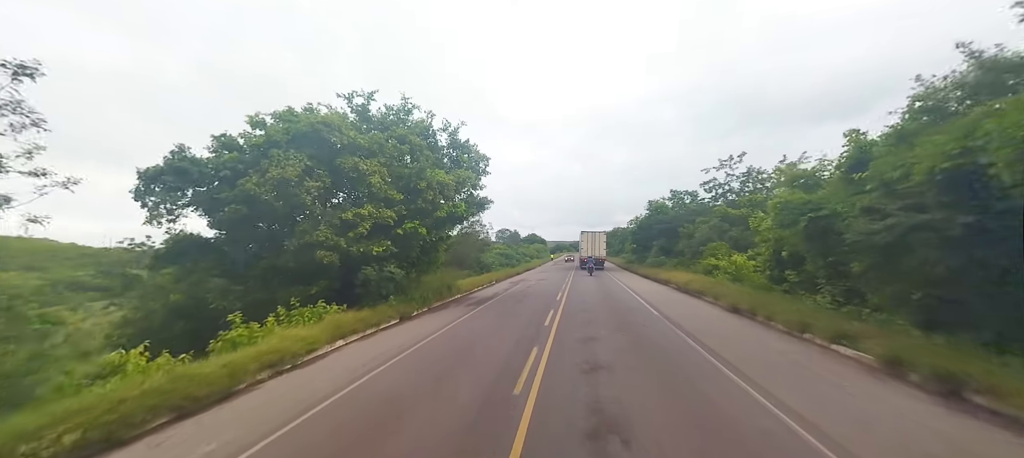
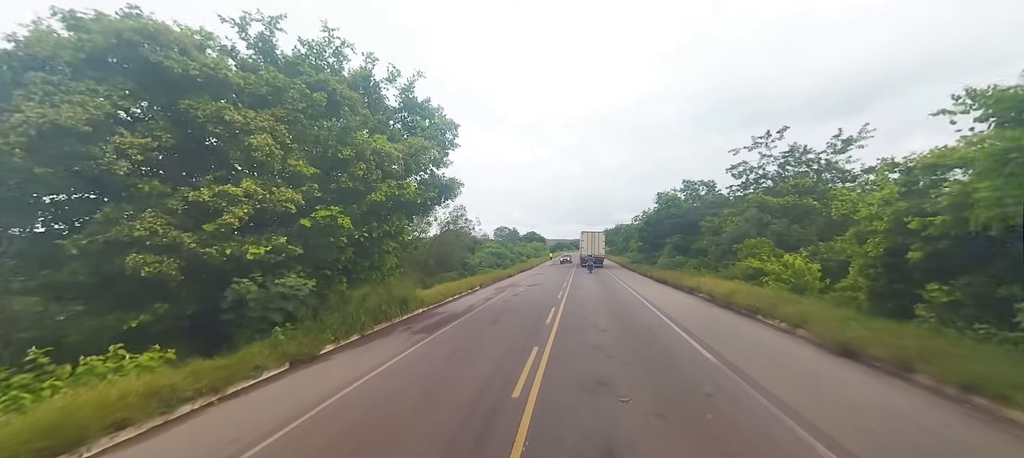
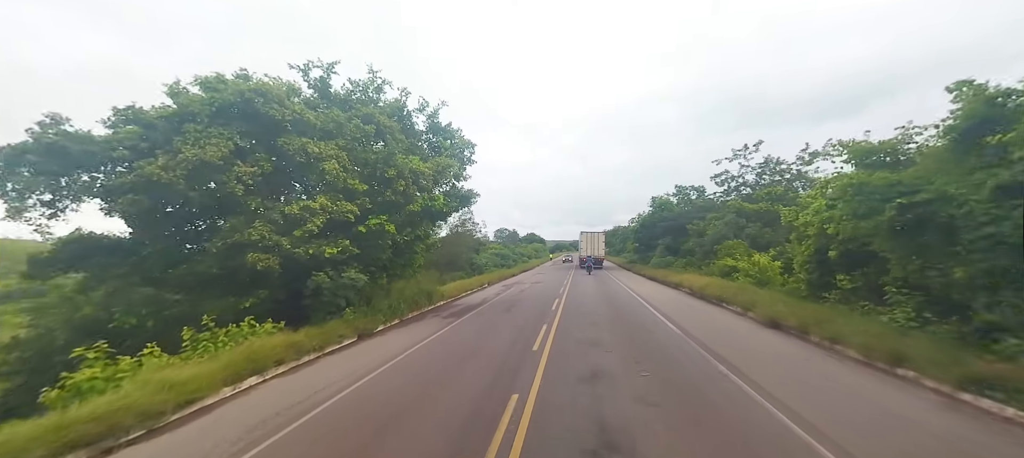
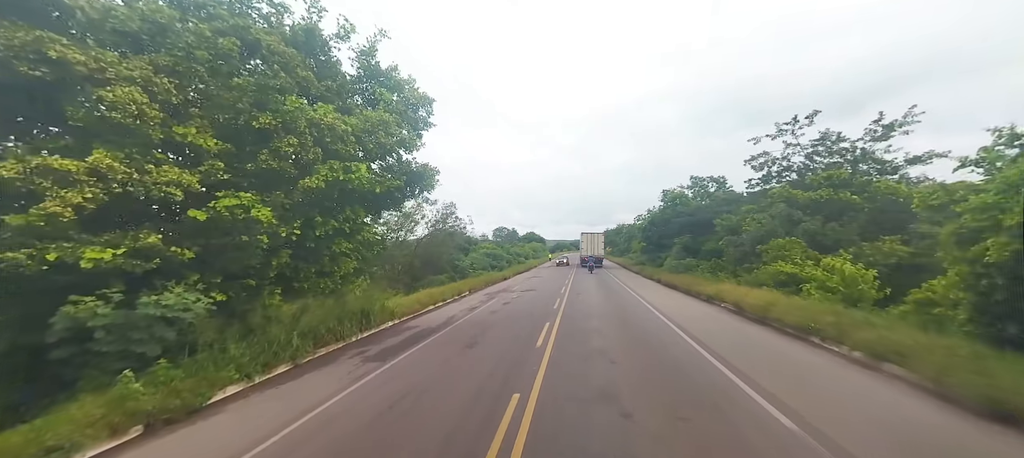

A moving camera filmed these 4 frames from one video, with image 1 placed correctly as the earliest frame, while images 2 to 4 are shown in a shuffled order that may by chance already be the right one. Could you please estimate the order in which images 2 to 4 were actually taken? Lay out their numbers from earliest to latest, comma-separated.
3, 2, 4
